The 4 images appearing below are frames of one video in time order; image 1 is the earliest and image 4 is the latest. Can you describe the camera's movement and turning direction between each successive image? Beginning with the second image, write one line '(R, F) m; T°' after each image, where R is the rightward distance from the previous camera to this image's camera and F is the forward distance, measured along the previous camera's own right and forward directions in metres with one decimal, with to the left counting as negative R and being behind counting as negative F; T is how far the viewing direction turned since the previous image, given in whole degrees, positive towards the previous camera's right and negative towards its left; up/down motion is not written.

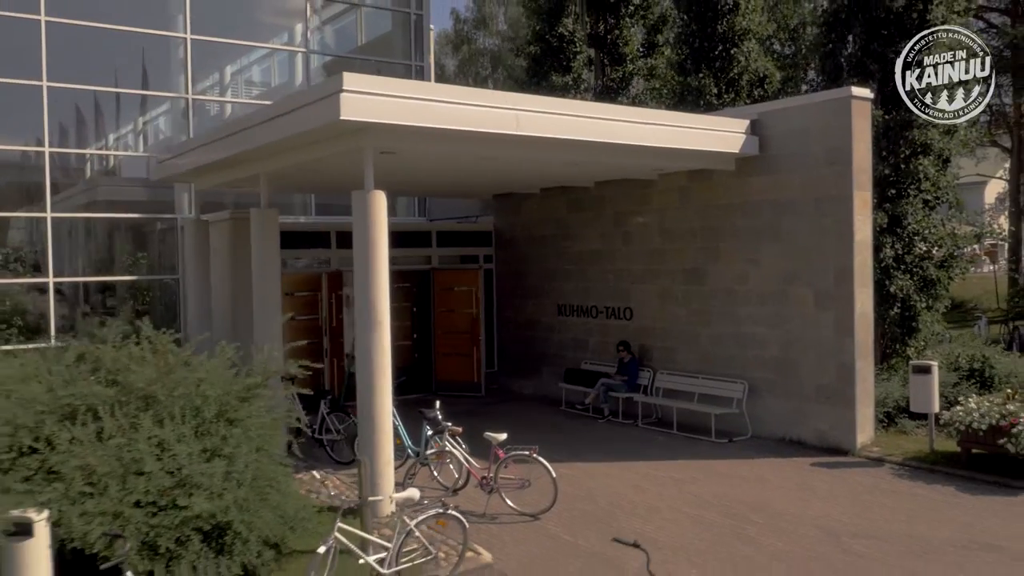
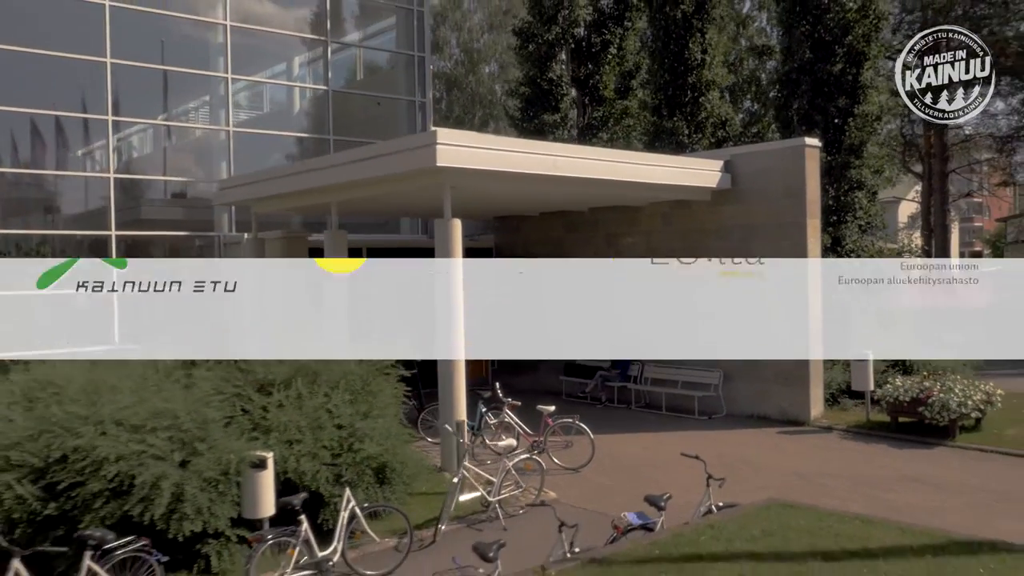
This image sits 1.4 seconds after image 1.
(-1.2, -2.2) m; +5°
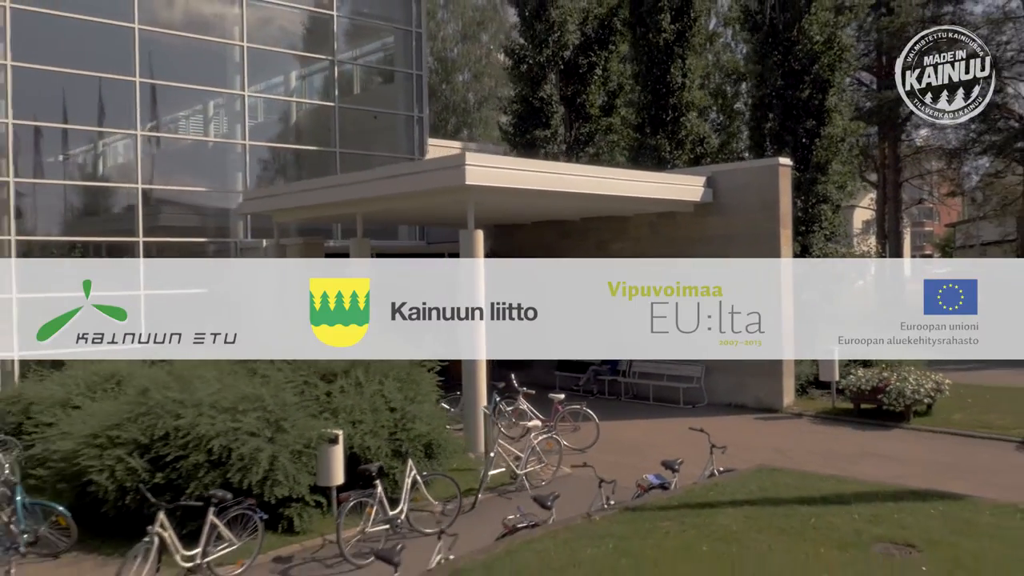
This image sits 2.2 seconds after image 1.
(-0.7, -1.3) m; +2°
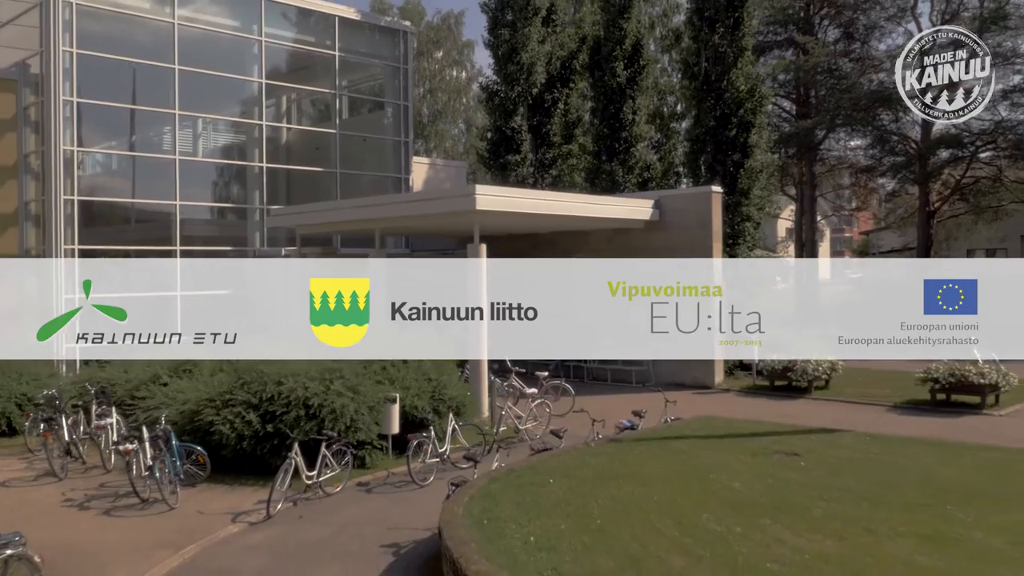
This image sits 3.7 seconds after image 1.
(-0.9, -3.1) m; +4°
